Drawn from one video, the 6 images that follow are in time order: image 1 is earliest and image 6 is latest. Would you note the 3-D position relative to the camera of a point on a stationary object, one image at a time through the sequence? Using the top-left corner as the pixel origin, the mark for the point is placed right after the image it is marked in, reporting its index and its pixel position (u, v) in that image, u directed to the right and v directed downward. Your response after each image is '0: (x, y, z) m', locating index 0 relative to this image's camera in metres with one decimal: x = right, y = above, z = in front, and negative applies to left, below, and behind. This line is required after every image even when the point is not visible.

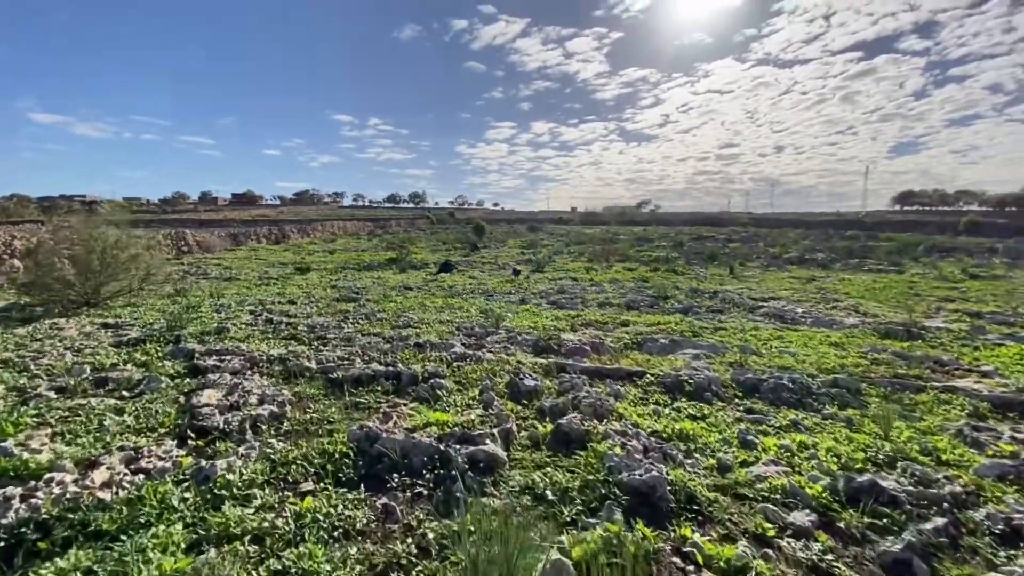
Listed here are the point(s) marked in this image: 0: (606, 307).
0: (+2.5, -0.5, +12.8) m
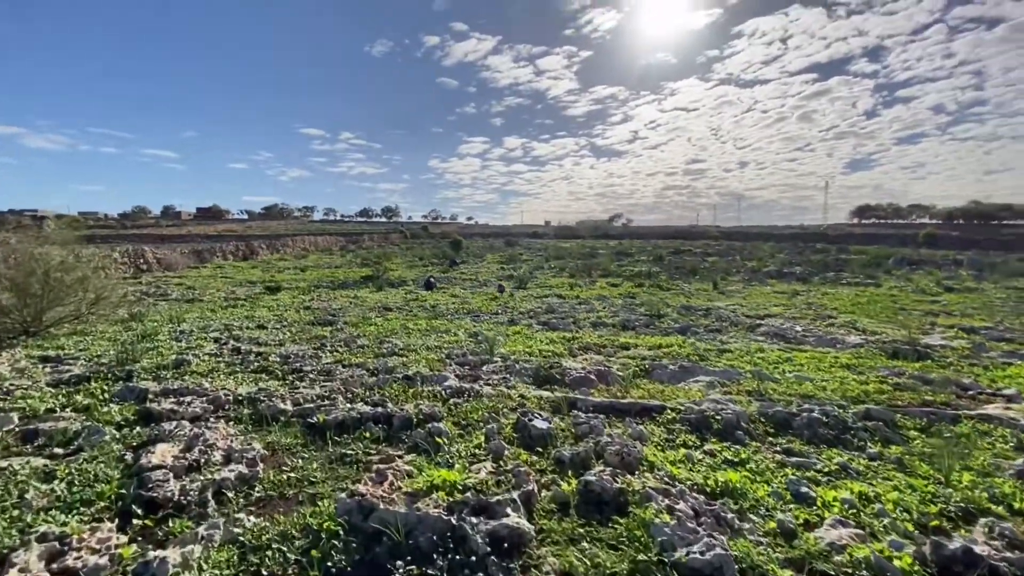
0: (+2.2, -1.0, +12.2) m
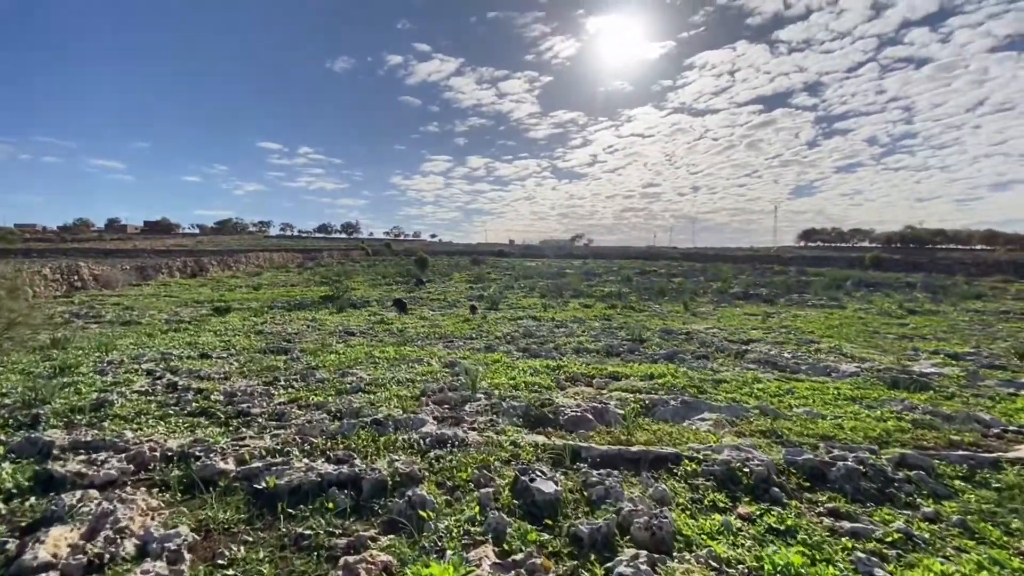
0: (+1.7, -1.6, +11.4) m
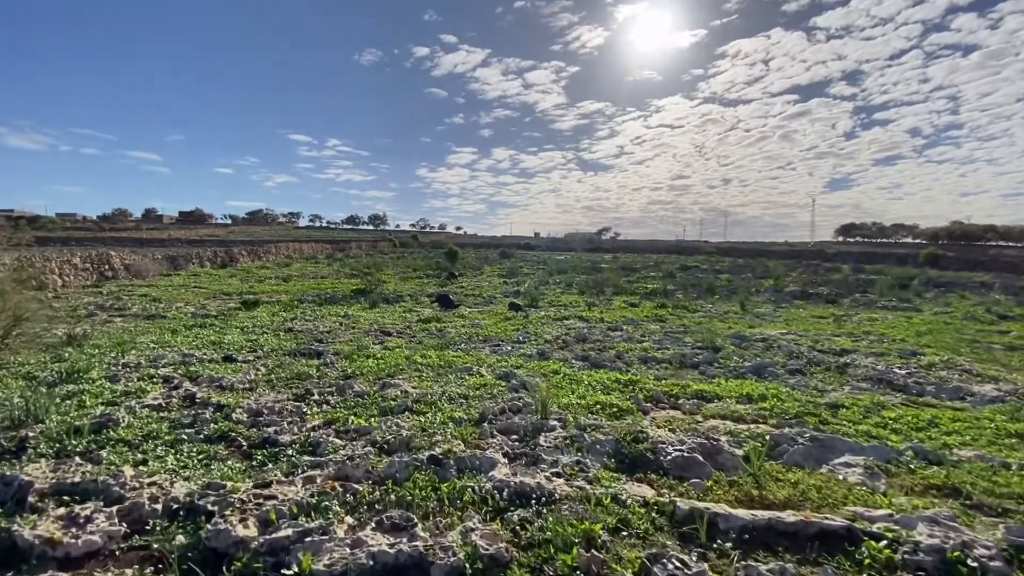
0: (+2.9, -1.6, +9.8) m
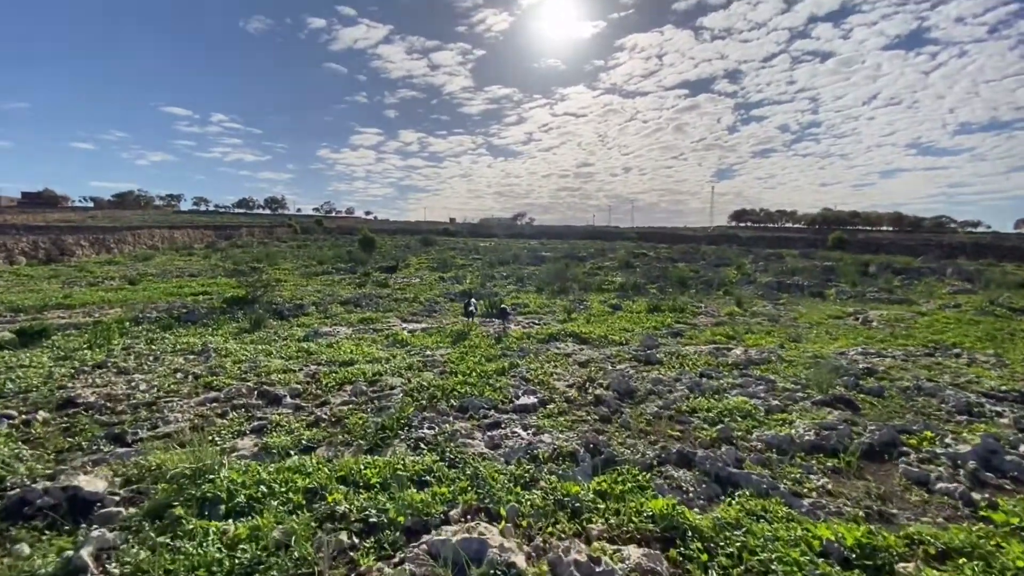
0: (+3.3, -1.9, +5.0) m
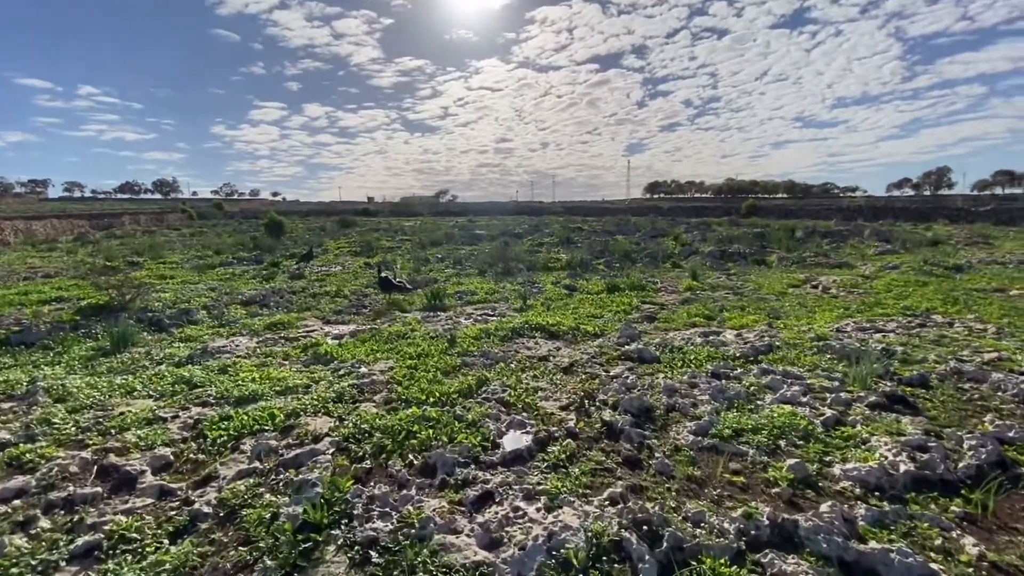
0: (+3.4, -1.8, +3.5) m
